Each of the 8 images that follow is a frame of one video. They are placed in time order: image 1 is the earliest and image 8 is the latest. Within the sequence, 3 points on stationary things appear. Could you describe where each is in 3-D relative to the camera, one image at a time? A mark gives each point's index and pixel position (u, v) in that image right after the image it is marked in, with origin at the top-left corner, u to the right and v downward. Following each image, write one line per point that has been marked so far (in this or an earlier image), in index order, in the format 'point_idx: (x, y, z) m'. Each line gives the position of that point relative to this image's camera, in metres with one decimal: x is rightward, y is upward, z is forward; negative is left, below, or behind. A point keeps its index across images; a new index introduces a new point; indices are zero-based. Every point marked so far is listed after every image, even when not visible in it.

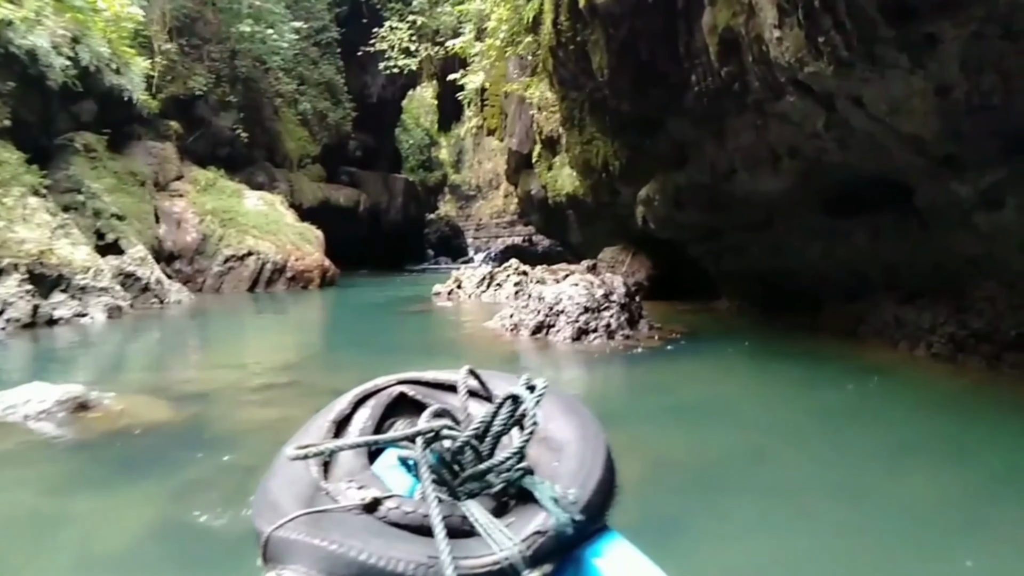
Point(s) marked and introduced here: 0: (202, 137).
0: (-8.2, +4.0, +19.6) m
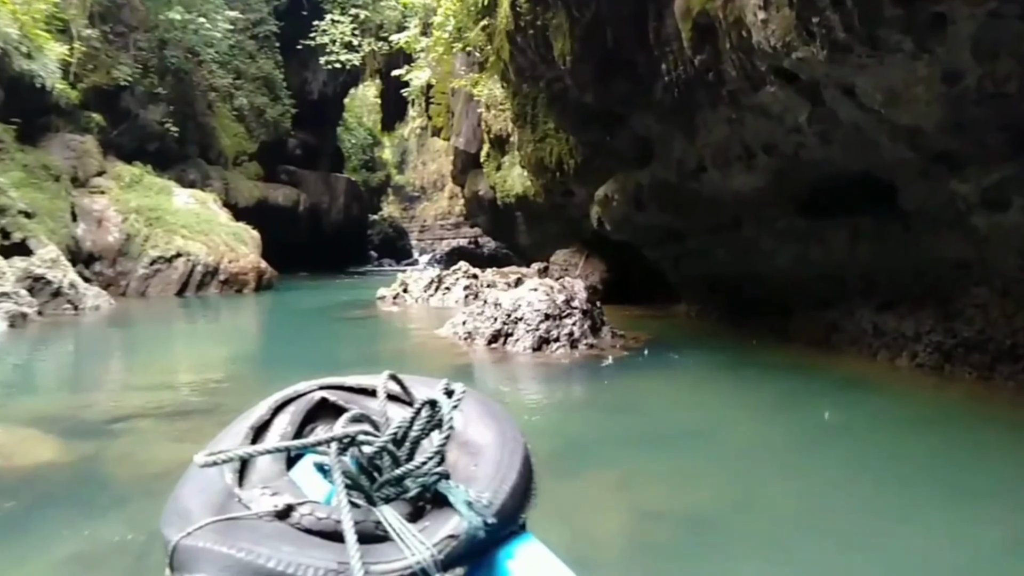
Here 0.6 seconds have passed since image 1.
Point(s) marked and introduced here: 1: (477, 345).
0: (-9.6, +3.9, +18.4) m
1: (-0.3, -0.5, +7.2) m
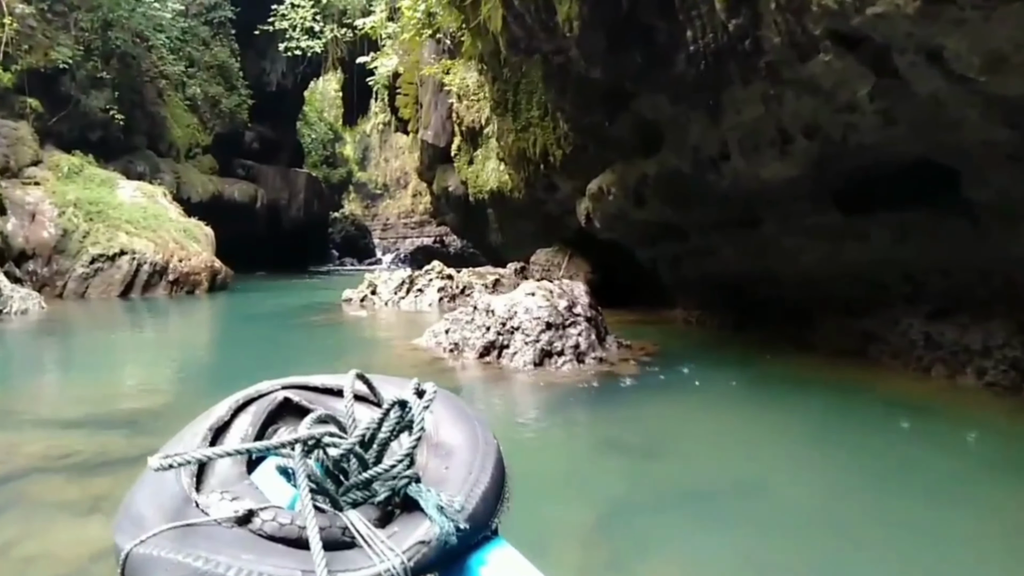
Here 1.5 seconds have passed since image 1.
0: (-10.2, +3.9, +16.9) m
1: (-0.4, -0.6, +6.3) m
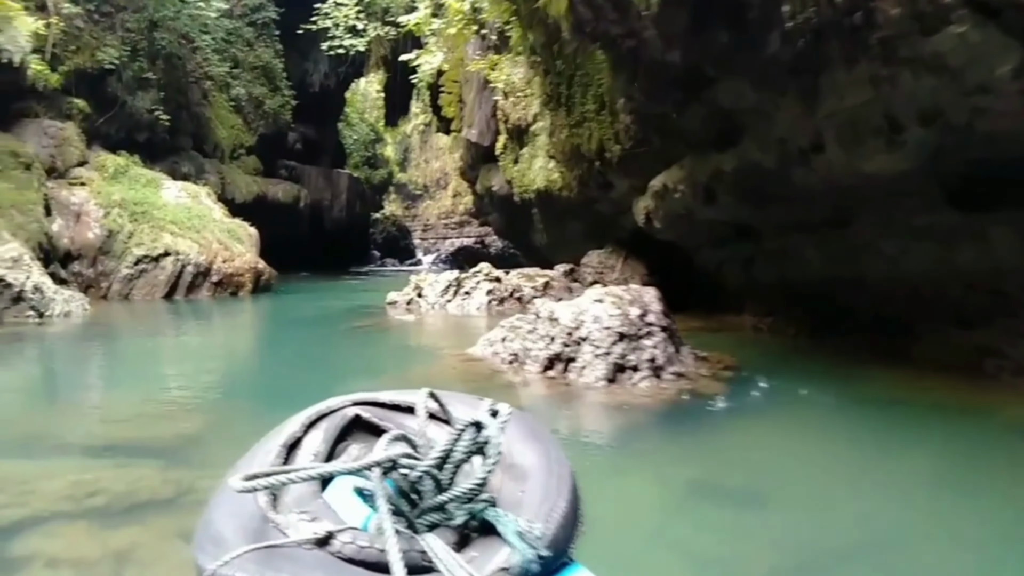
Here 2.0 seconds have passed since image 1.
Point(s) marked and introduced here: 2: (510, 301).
0: (-9.1, +3.9, +16.9) m
1: (+0.1, -0.6, +5.7) m
2: (0.0, -0.2, +11.9) m
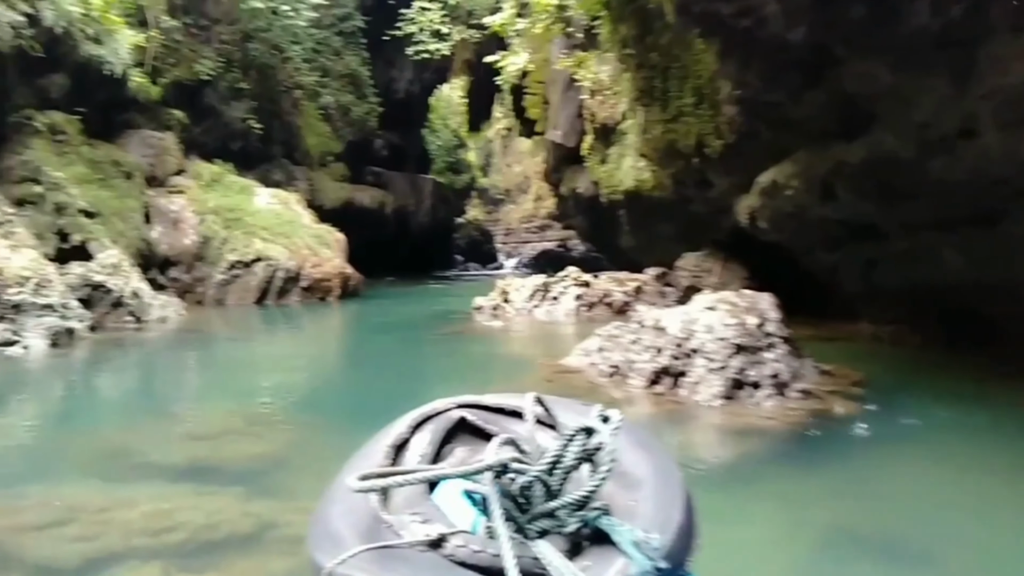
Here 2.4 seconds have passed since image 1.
0: (-7.1, +3.7, +17.4) m
1: (+0.8, -0.7, +5.3) m
2: (+1.4, -0.3, +11.4) m
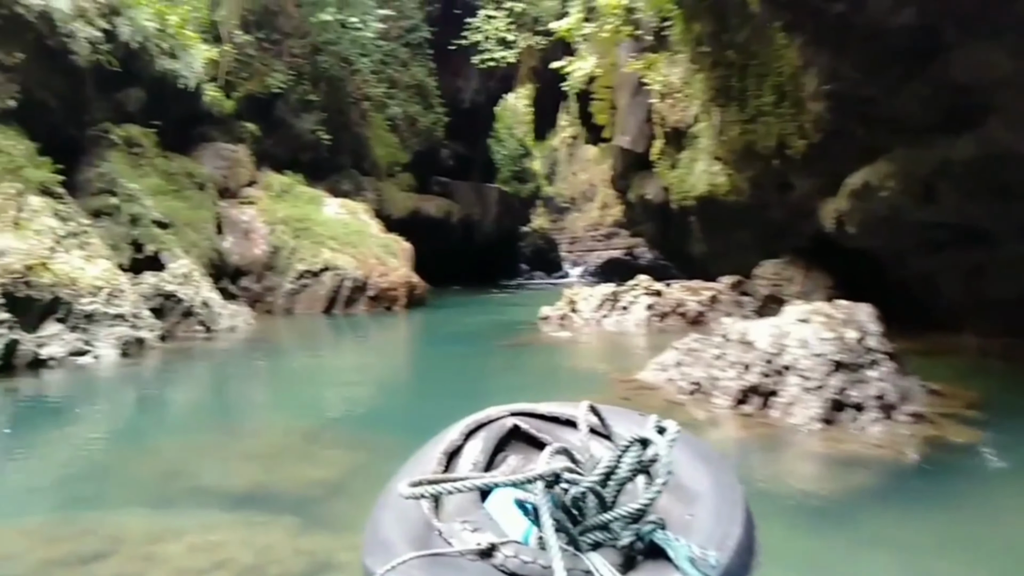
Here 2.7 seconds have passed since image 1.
0: (-5.5, +3.5, +17.7) m
1: (+1.3, -0.7, +4.8) m
2: (+2.4, -0.4, +10.9) m
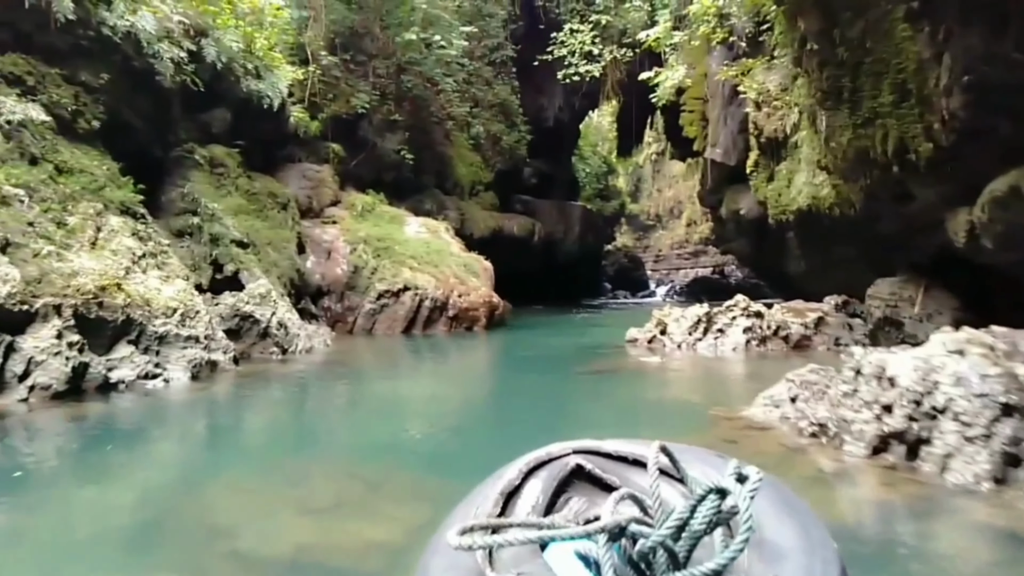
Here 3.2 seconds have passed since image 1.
0: (-3.5, +3.1, +17.7) m
1: (+1.8, -0.9, +4.1) m
2: (+3.6, -0.7, +10.0) m
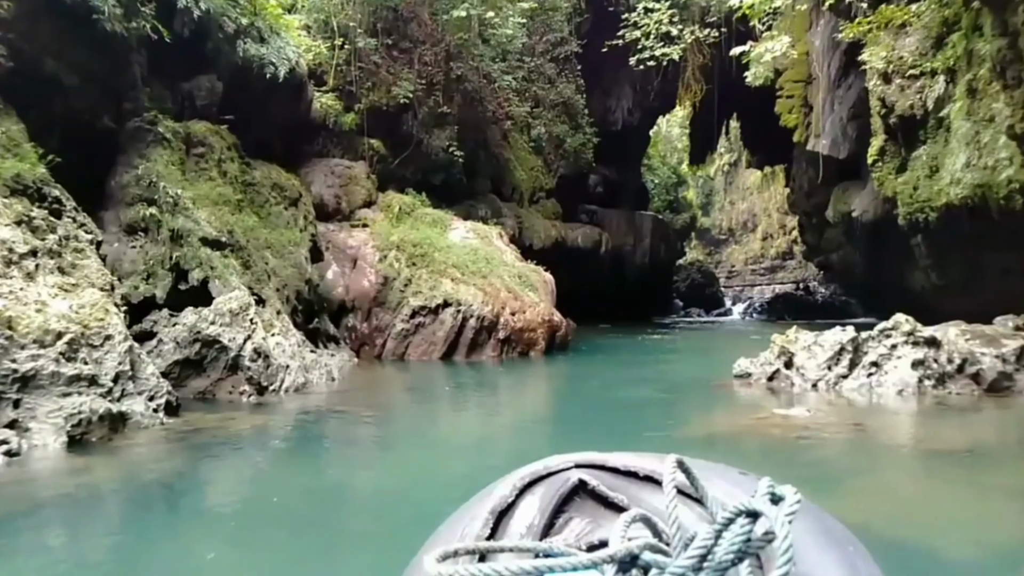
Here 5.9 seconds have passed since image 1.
0: (-2.2, +2.7, +15.3) m
1: (+2.0, -0.9, +1.2) m
2: (+4.2, -0.9, +7.0) m
